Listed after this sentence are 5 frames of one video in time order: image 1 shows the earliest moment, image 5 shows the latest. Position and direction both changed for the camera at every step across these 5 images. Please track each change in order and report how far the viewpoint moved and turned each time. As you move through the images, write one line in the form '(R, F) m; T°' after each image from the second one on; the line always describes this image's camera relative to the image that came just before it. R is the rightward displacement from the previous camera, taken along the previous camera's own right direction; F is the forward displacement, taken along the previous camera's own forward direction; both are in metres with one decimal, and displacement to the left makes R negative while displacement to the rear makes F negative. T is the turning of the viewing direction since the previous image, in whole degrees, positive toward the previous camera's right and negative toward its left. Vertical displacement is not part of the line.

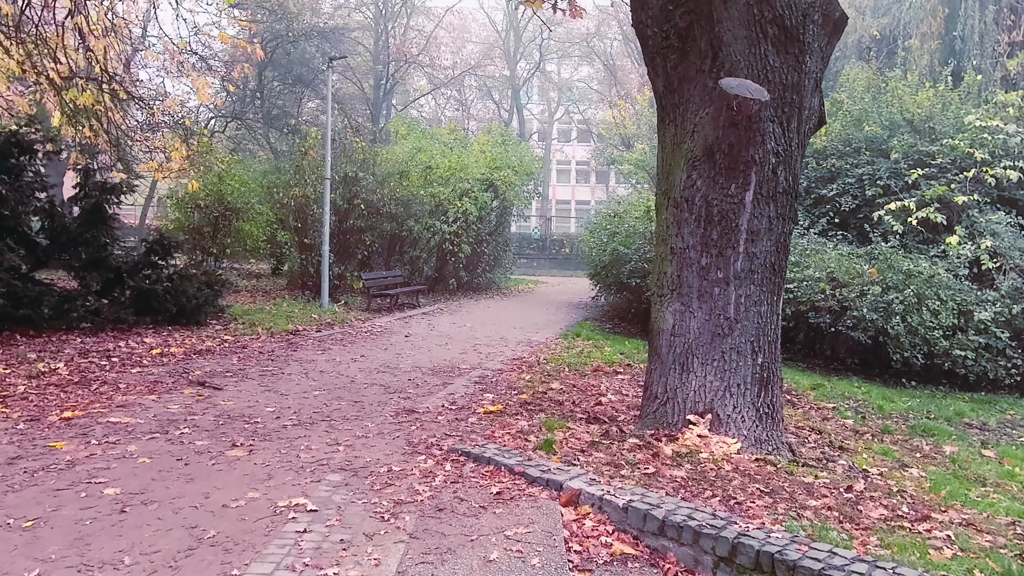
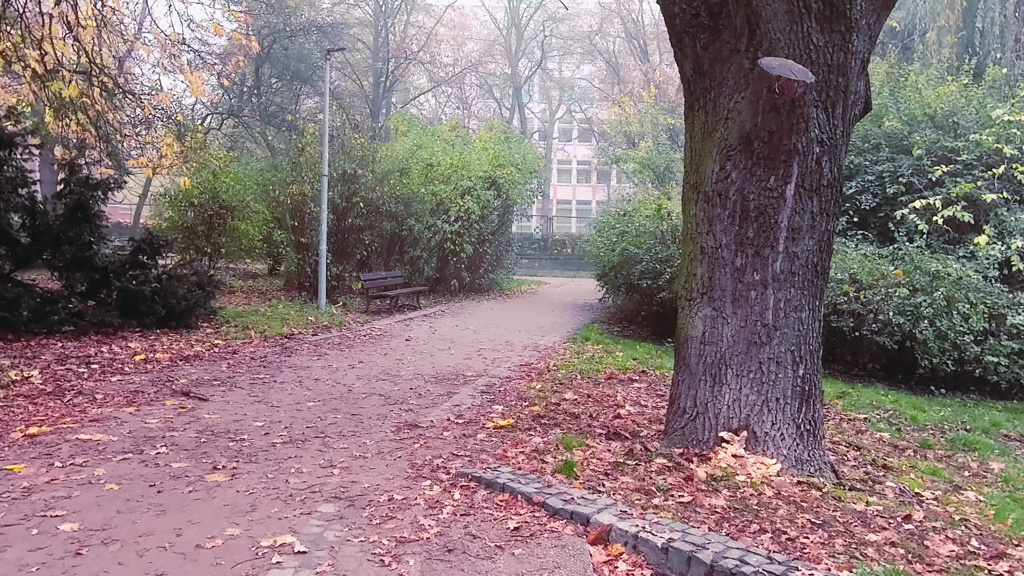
(-0.1, +0.6) m; 0°
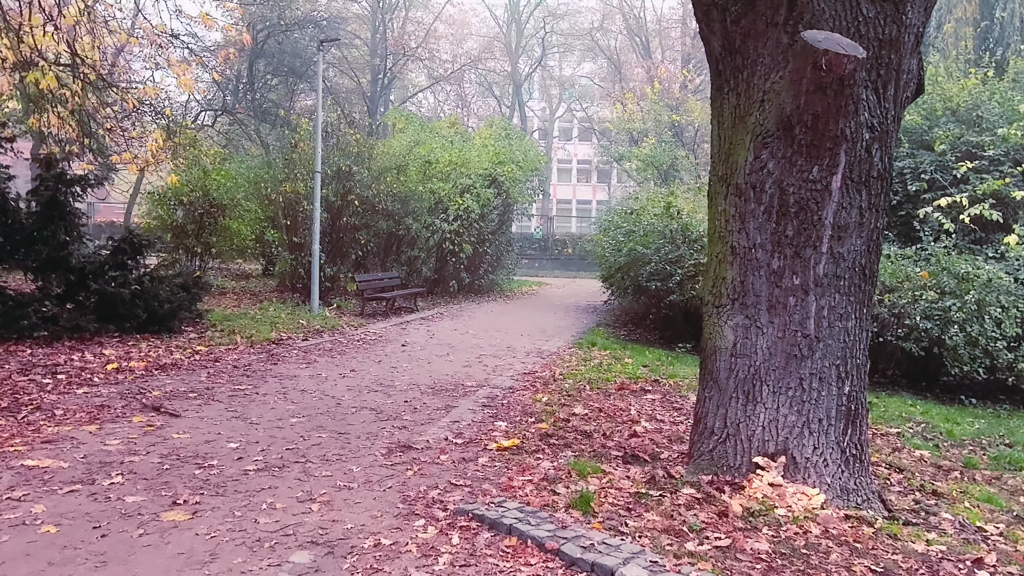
(0.0, +0.6) m; 0°
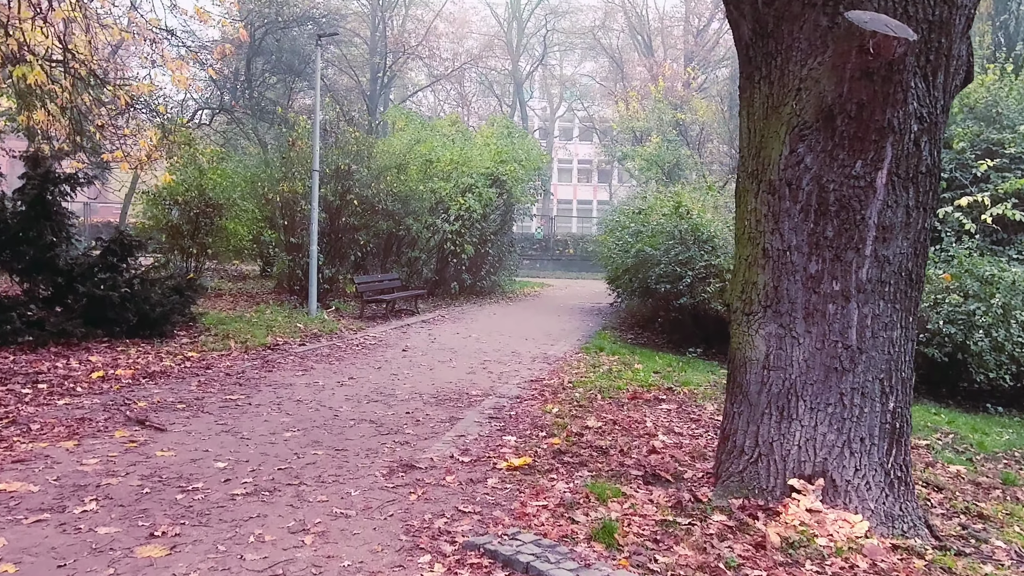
(0.0, +0.4) m; 0°
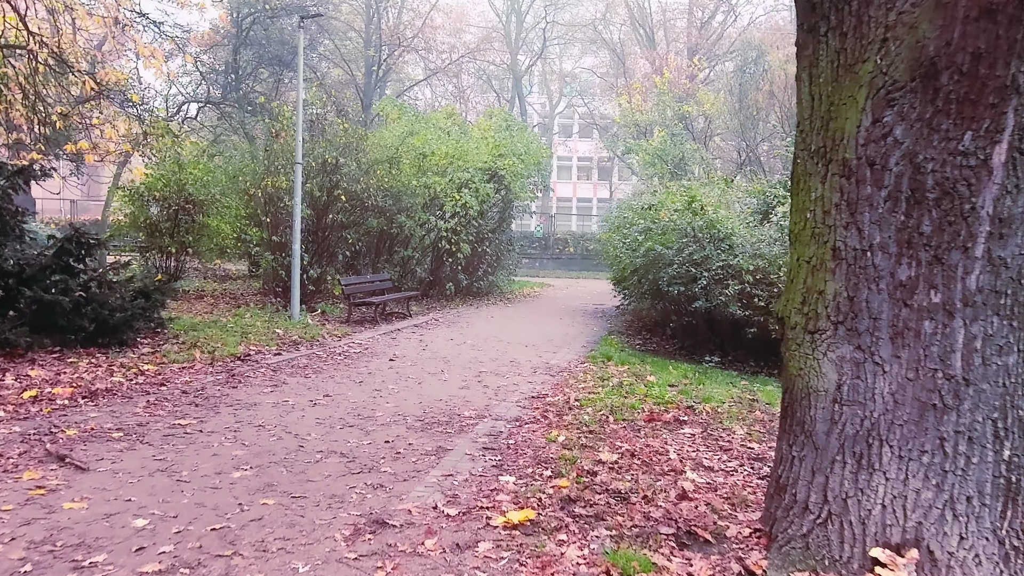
(0.0, +1.0) m; 0°
